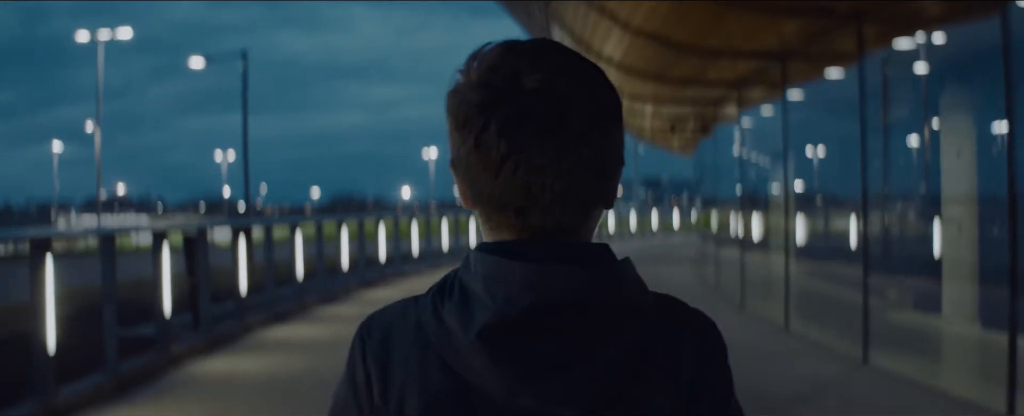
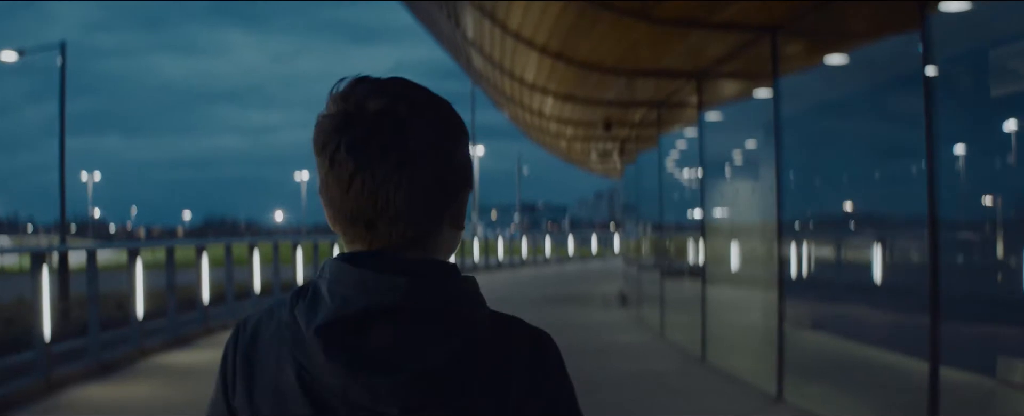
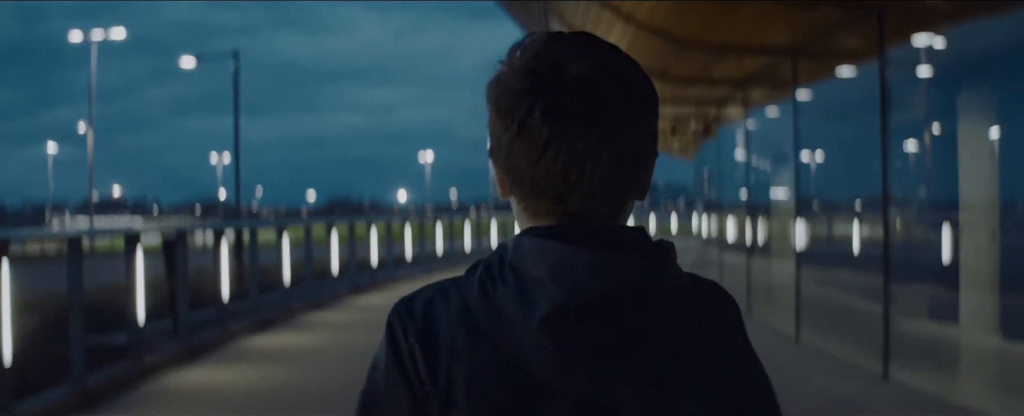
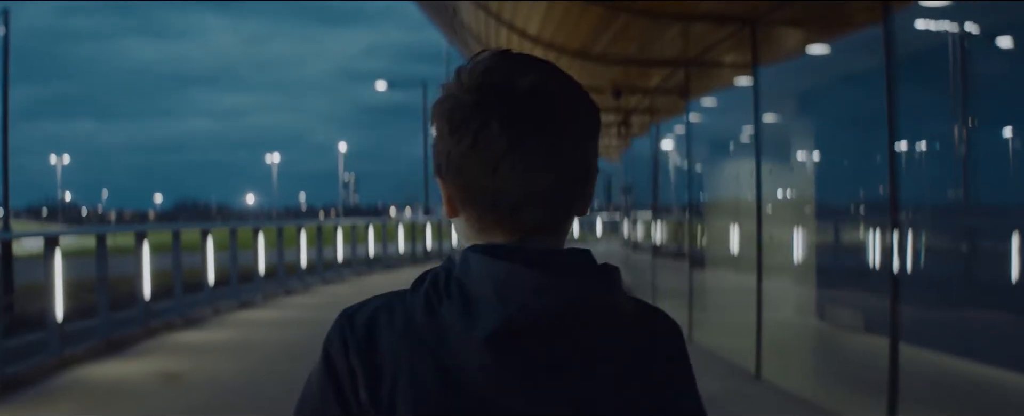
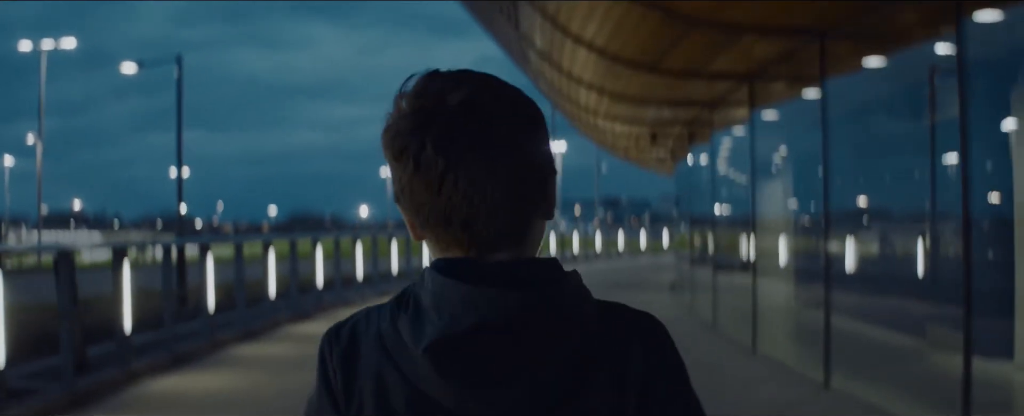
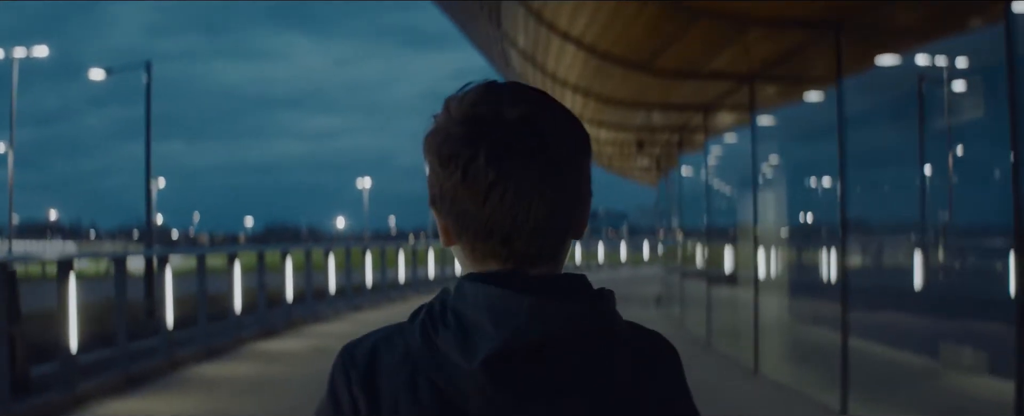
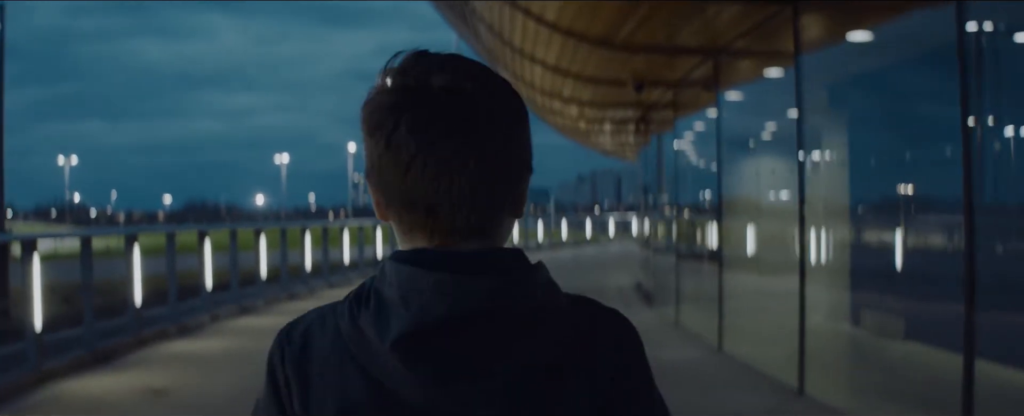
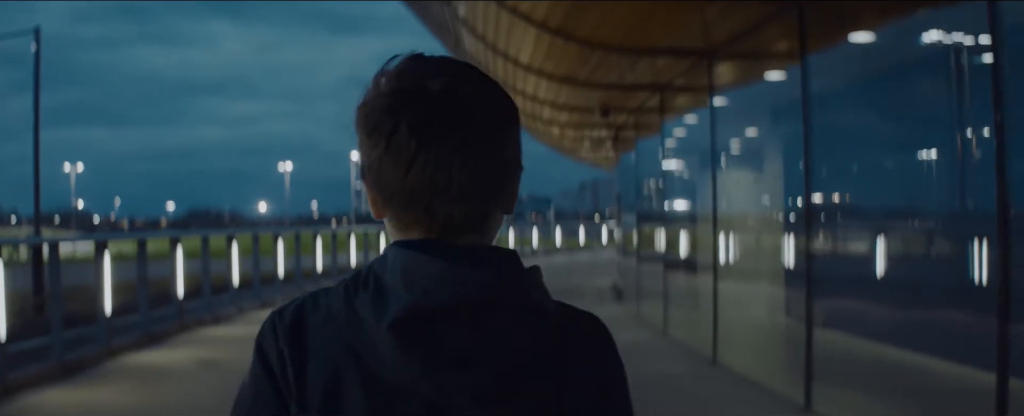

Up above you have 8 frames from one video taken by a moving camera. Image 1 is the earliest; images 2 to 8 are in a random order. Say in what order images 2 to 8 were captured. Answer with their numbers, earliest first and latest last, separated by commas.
3, 5, 6, 2, 8, 4, 7
